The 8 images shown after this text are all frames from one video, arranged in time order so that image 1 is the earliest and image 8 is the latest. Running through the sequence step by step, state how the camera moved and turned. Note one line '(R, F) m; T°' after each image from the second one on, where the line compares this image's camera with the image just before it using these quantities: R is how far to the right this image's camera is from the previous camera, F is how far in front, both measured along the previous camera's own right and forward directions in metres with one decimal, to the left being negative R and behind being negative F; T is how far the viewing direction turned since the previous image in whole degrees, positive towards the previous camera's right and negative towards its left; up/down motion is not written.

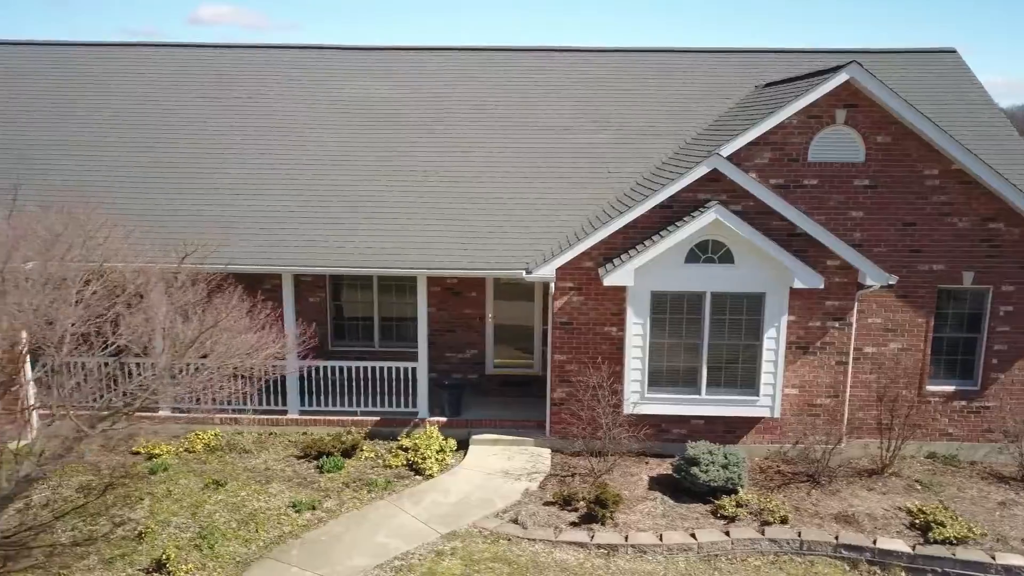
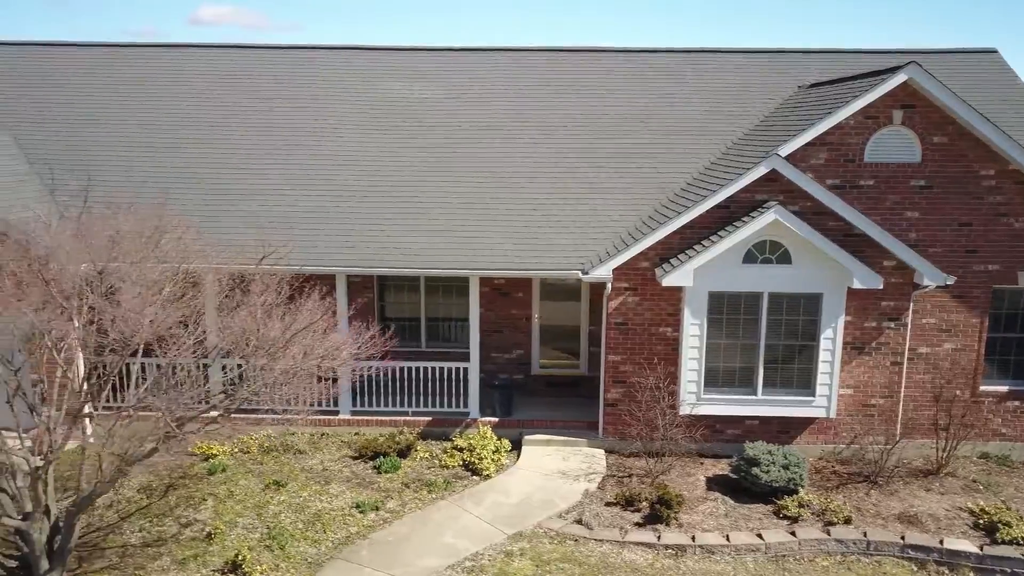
(-0.5, 0.0) m; 0°
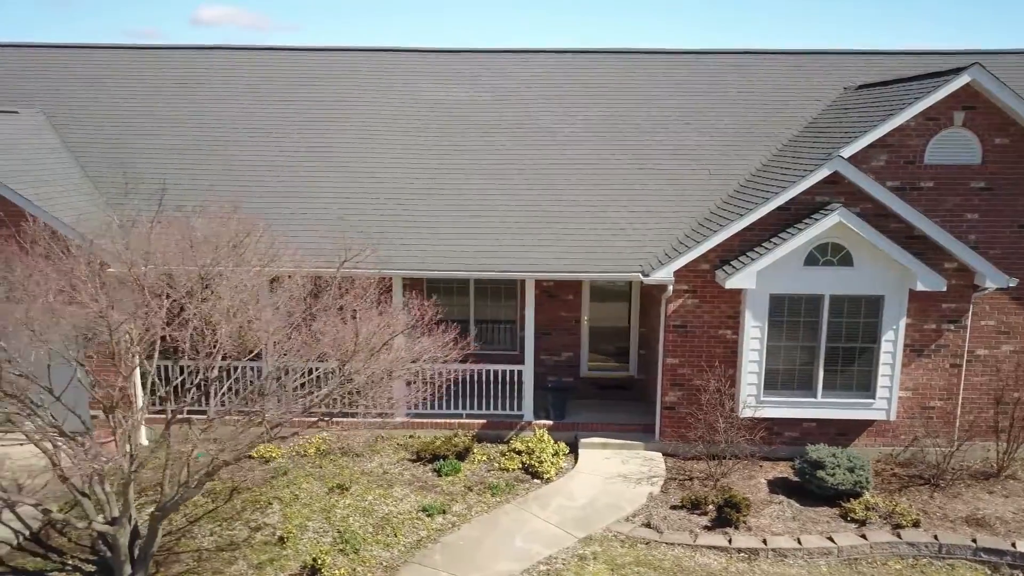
(-0.5, 0.0) m; 0°
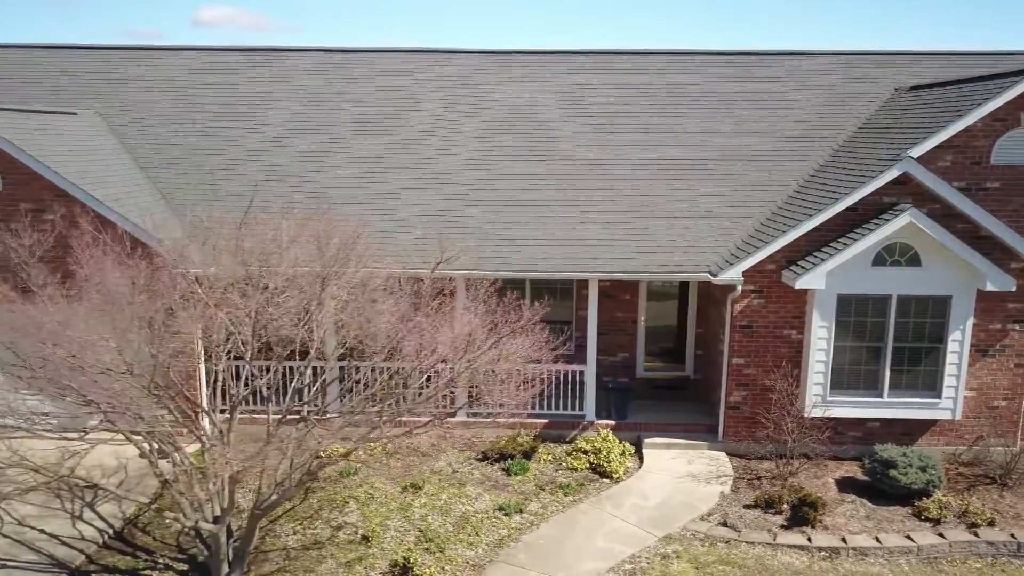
(-0.6, 0.0) m; 0°
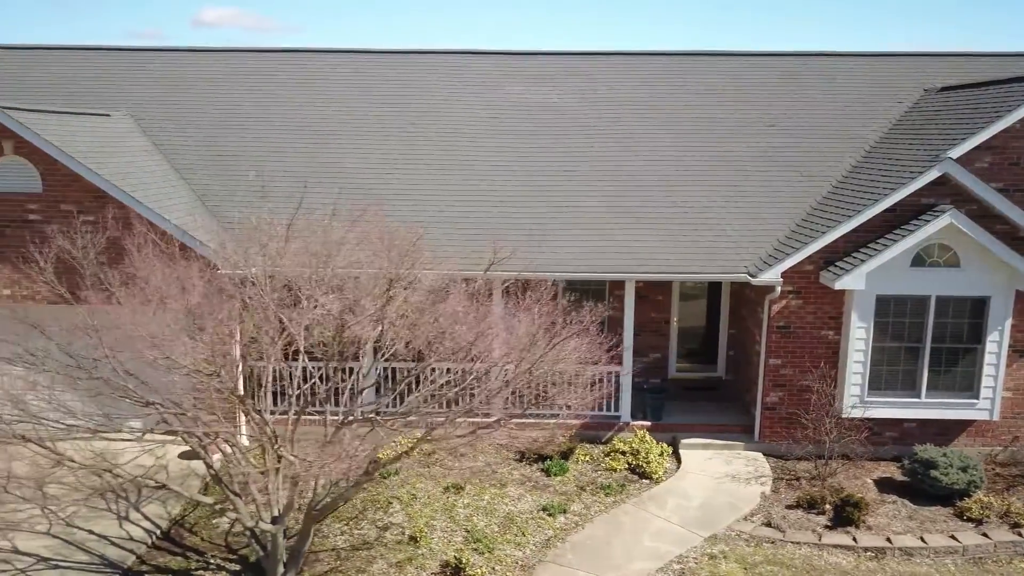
(-0.3, 0.0) m; 0°
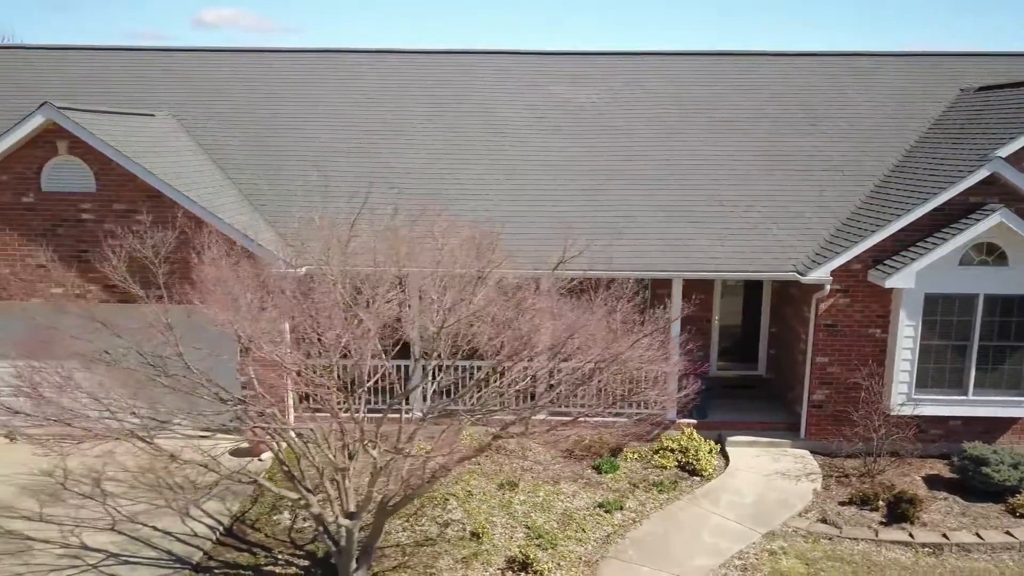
(-0.5, -0.1) m; 0°
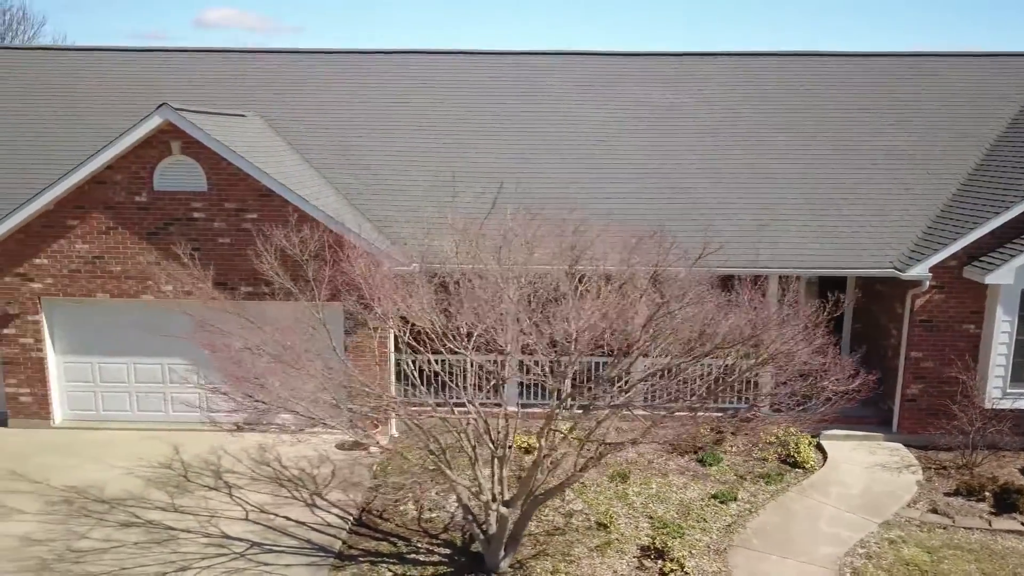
(-1.0, -0.2) m; 0°
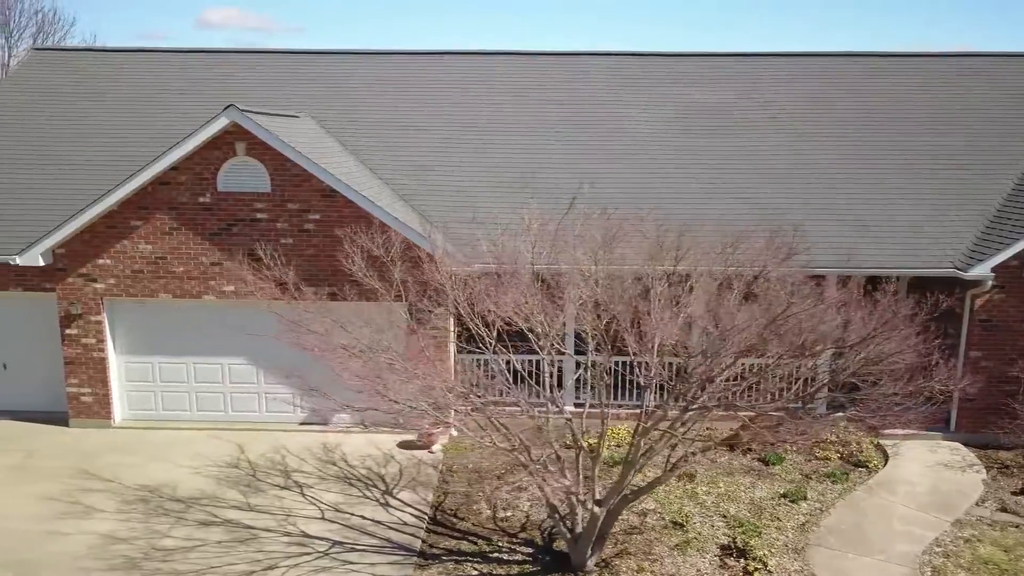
(-0.6, 0.0) m; 0°
